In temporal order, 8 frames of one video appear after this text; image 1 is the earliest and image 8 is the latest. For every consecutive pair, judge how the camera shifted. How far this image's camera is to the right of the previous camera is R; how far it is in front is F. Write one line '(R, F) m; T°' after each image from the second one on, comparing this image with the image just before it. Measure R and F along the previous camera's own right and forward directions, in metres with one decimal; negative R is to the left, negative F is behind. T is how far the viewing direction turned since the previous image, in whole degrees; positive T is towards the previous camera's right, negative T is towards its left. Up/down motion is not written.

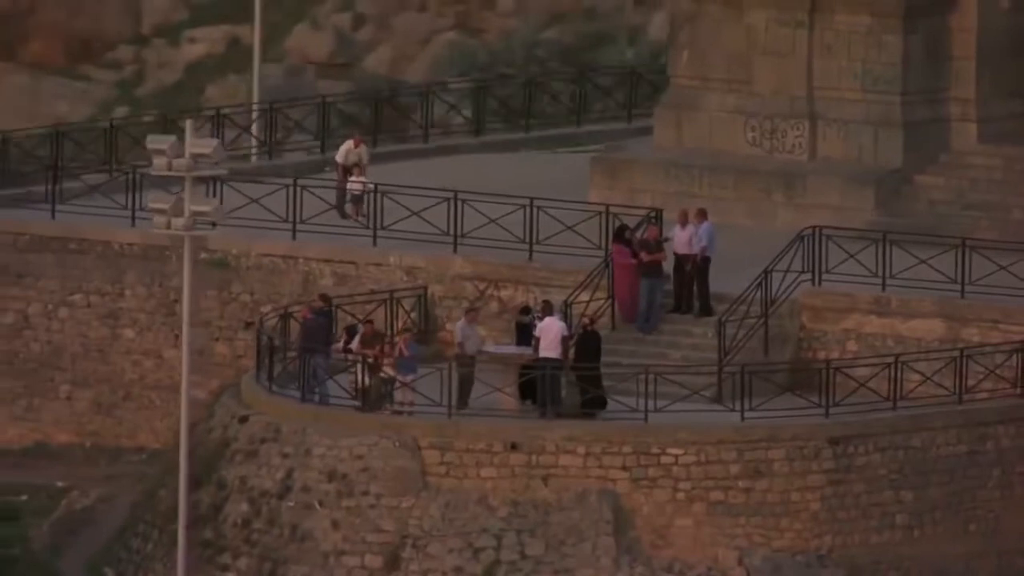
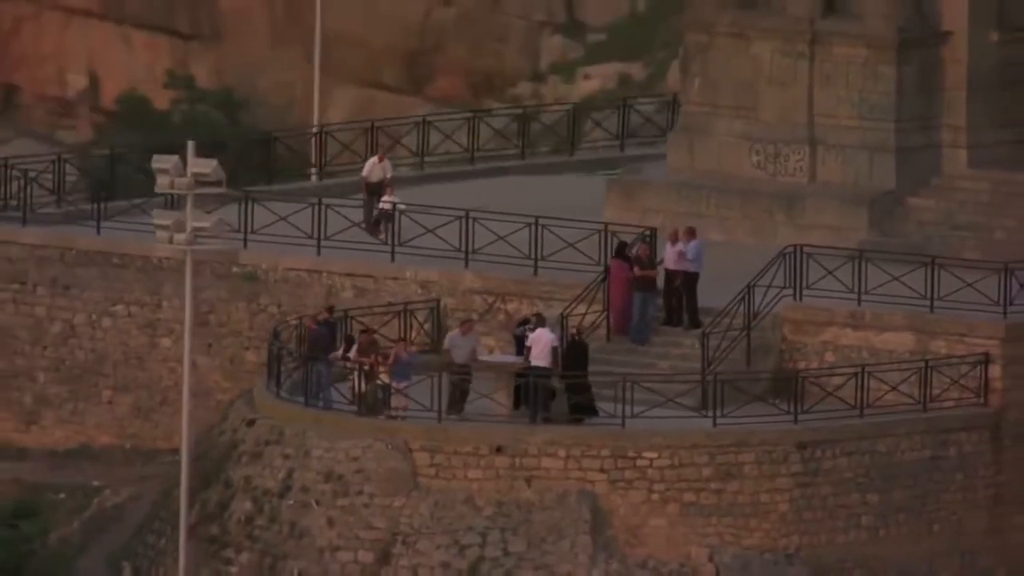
(+1.5, -2.4) m; -2°
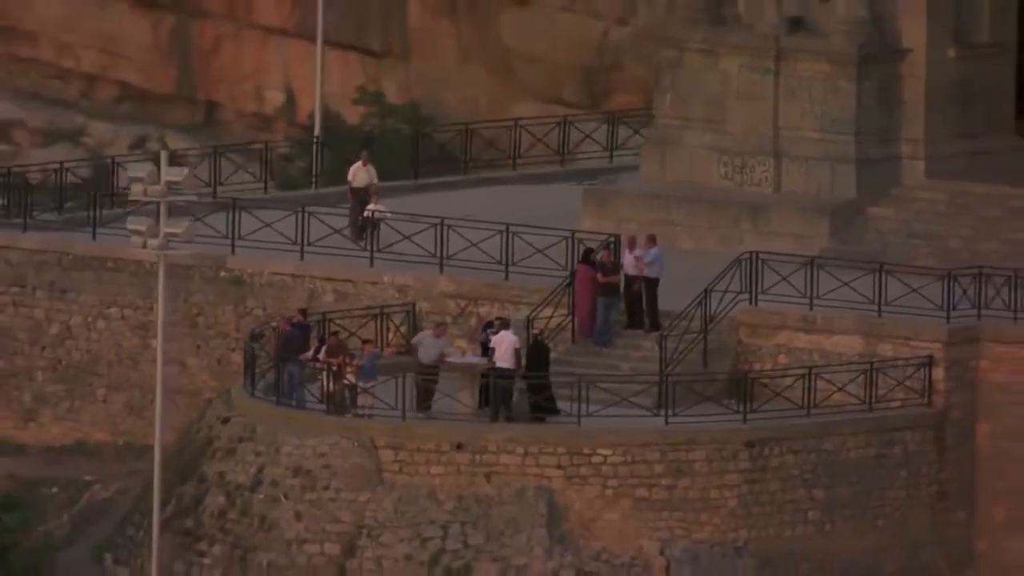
(+0.9, -1.8) m; -1°
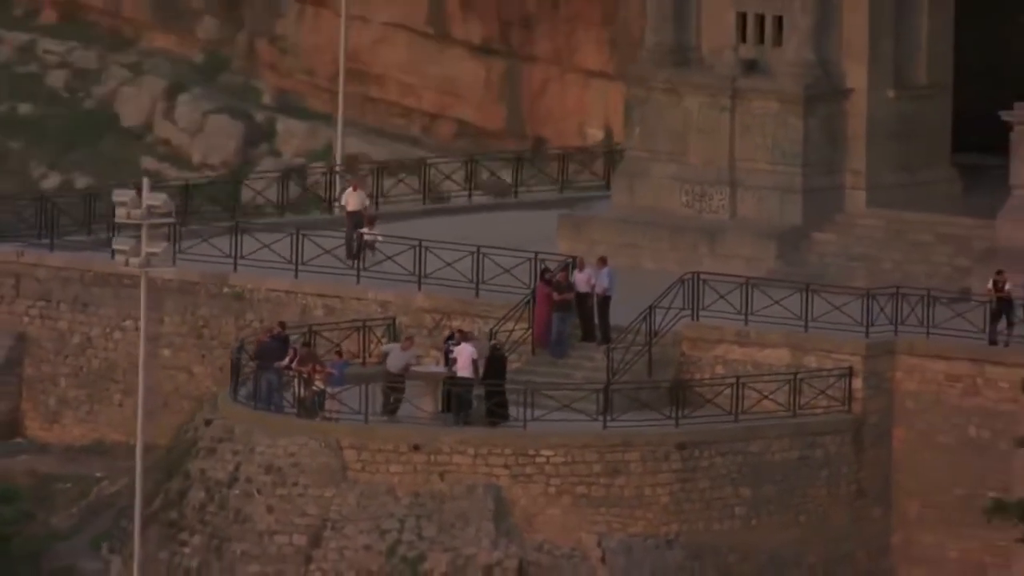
(+1.9, -4.1) m; -2°
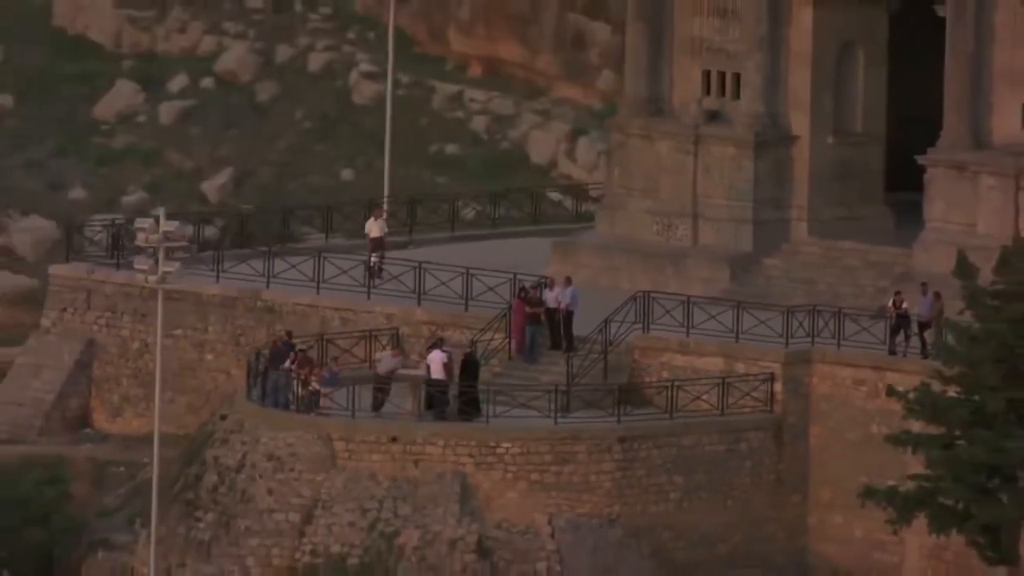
(+3.0, -7.5) m; -3°
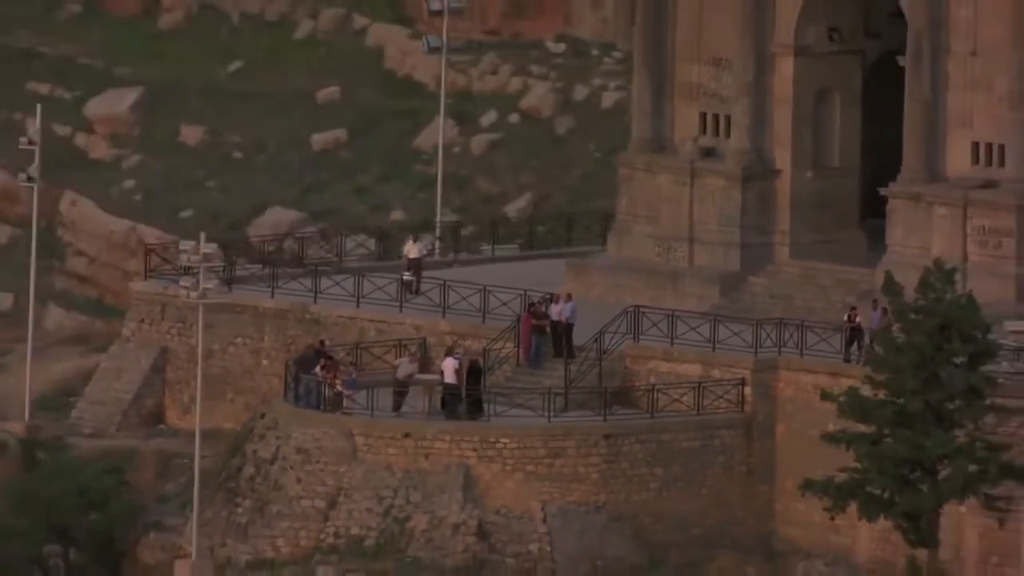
(+2.8, -7.1) m; -3°
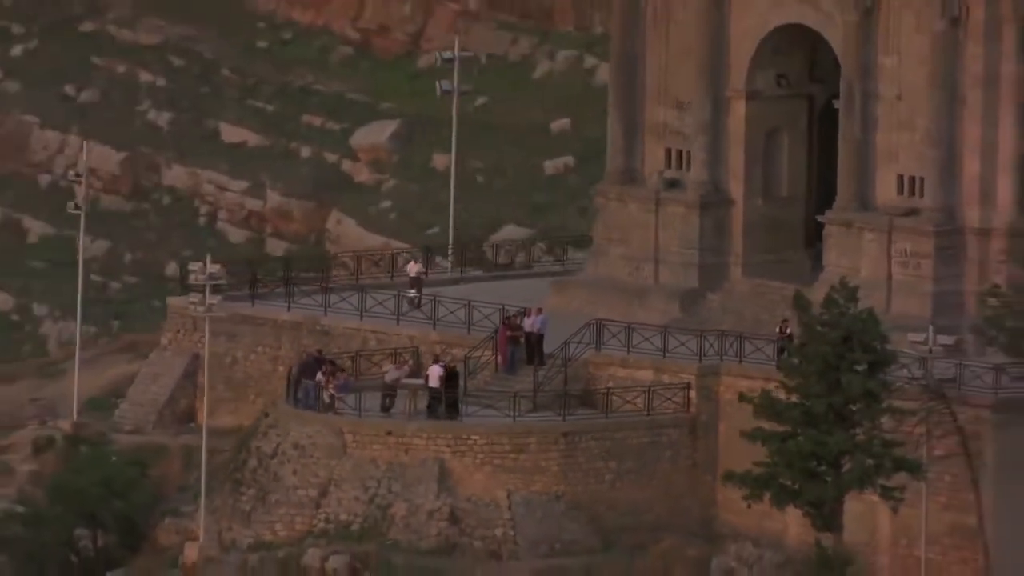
(+3.5, -7.8) m; -3°
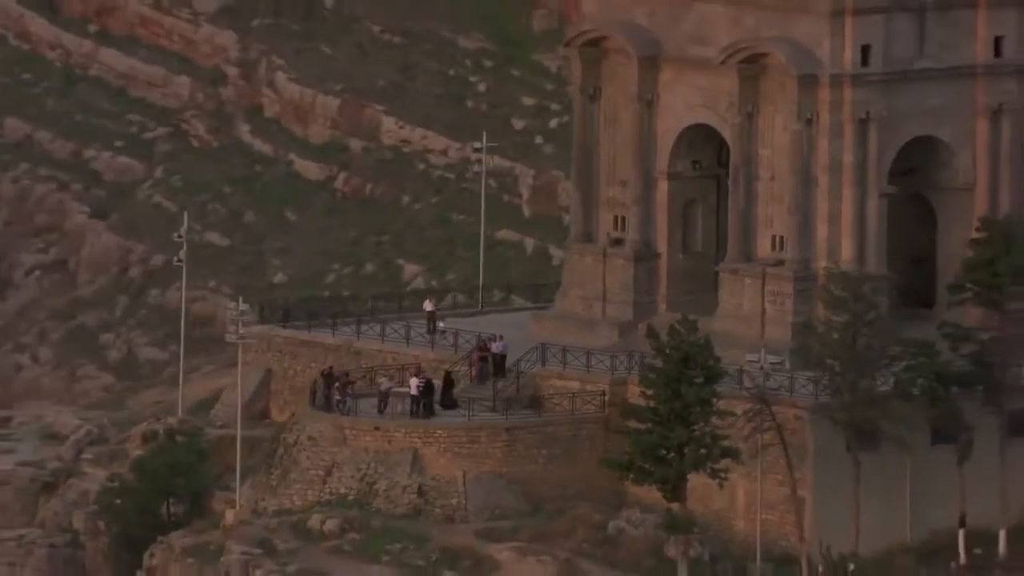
(+13.4, -21.0) m; -8°
